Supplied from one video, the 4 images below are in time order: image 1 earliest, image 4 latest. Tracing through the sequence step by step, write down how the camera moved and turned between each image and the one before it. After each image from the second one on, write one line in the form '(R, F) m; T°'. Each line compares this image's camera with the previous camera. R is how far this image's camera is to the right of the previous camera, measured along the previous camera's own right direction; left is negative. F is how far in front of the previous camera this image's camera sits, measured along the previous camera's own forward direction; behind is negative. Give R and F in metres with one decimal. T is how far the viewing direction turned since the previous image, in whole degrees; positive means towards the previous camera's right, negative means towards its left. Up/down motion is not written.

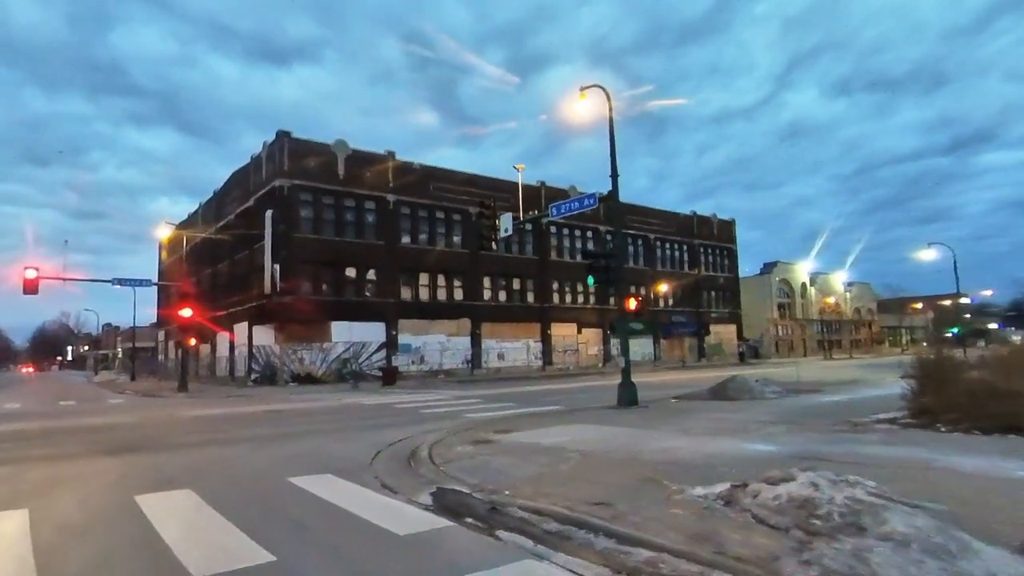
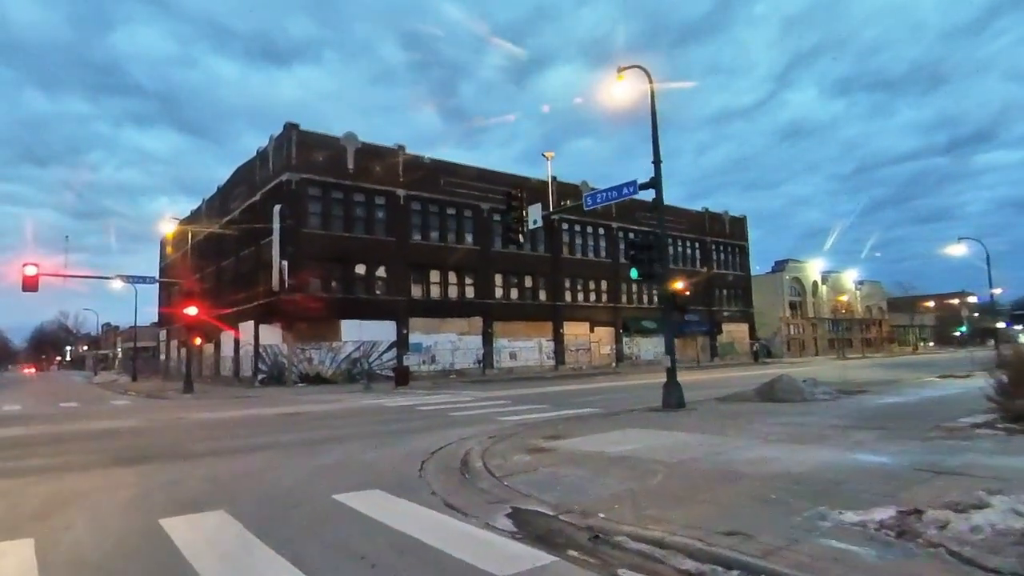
(-0.9, +1.2) m; 0°
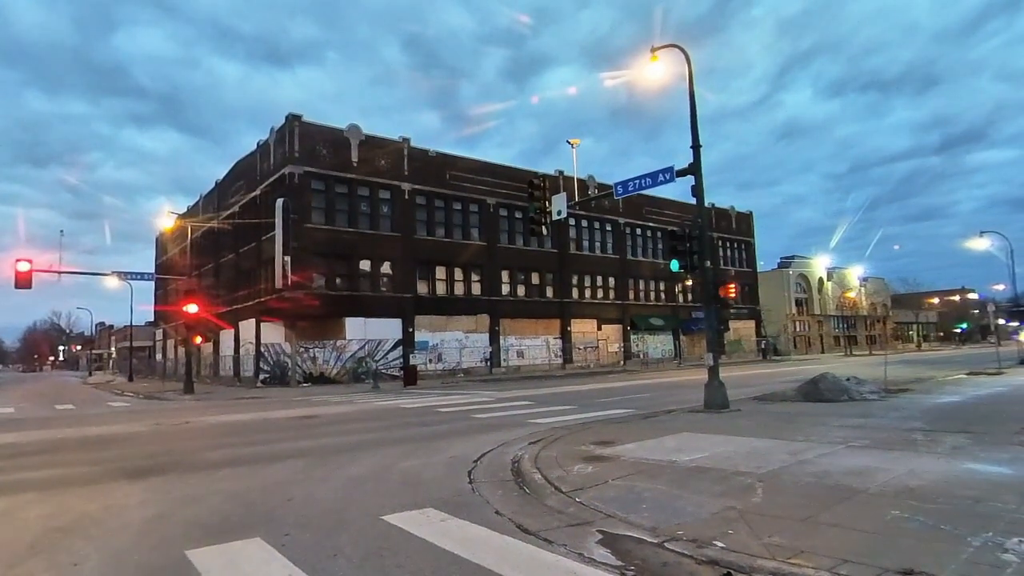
(-0.8, +1.0) m; 0°
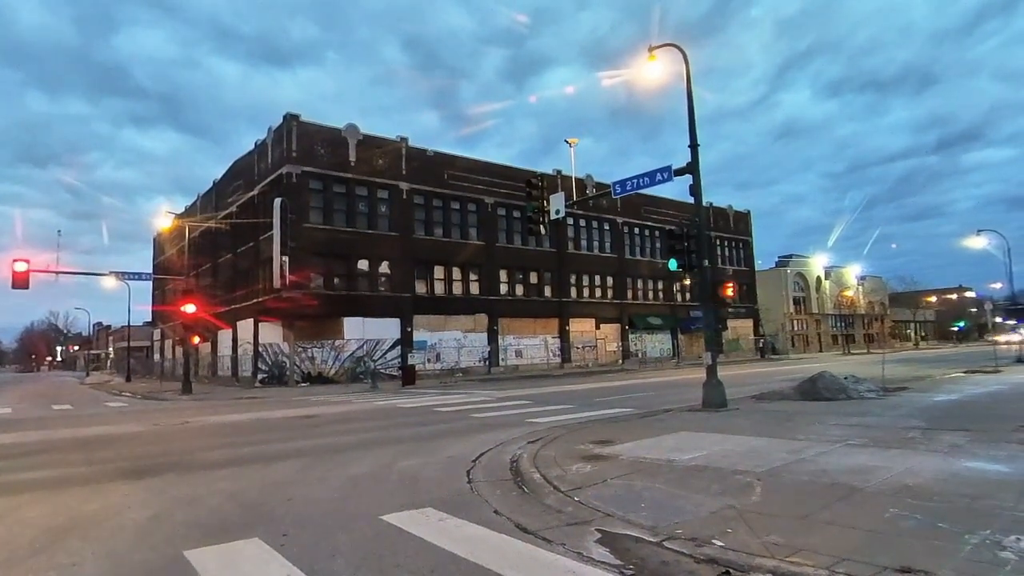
(0.0, 0.0) m; 0°
